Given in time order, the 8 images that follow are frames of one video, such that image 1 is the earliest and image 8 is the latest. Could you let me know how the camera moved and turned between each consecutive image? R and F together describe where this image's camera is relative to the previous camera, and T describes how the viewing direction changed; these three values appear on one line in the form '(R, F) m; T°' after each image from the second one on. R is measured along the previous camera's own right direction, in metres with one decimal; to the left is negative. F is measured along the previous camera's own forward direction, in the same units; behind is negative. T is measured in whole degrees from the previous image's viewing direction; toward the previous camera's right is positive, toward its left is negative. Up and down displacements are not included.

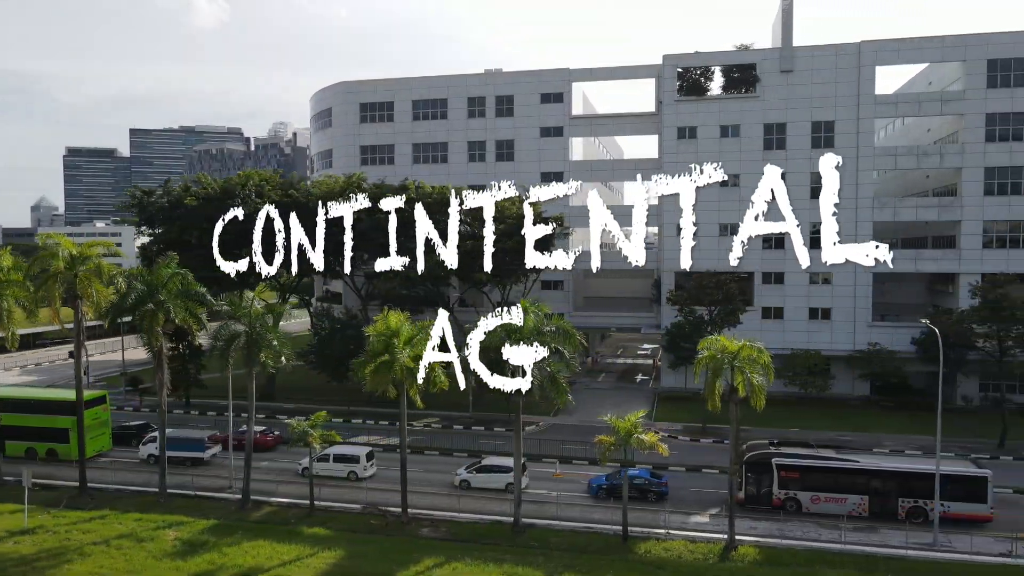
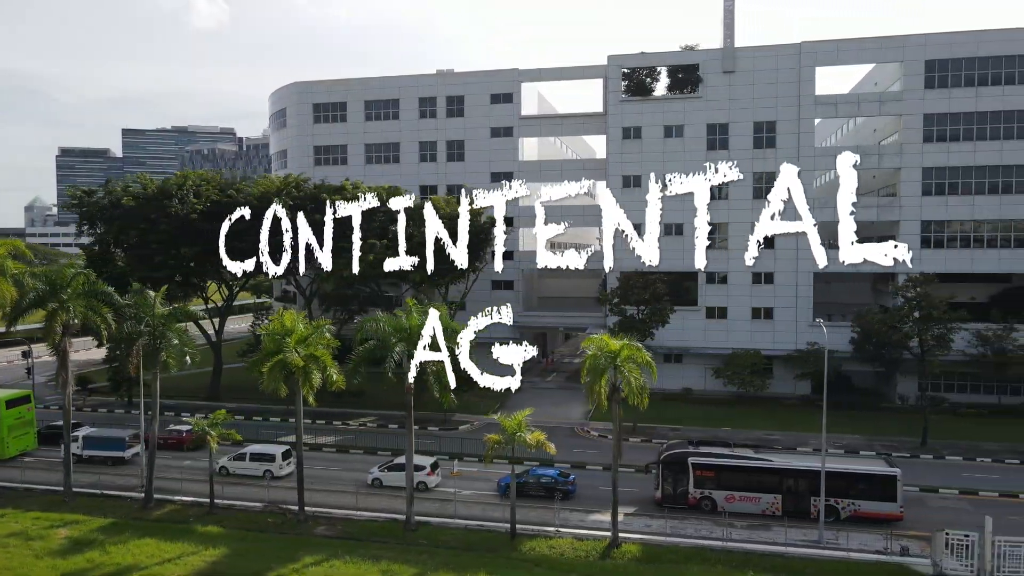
(+2.7, -0.2) m; 0°
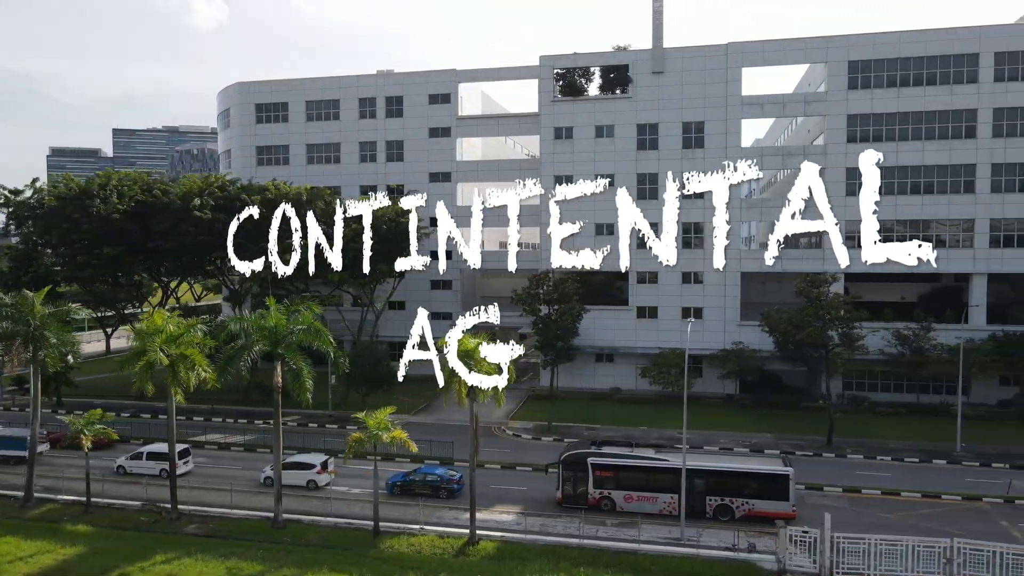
(+3.4, -0.2) m; 0°
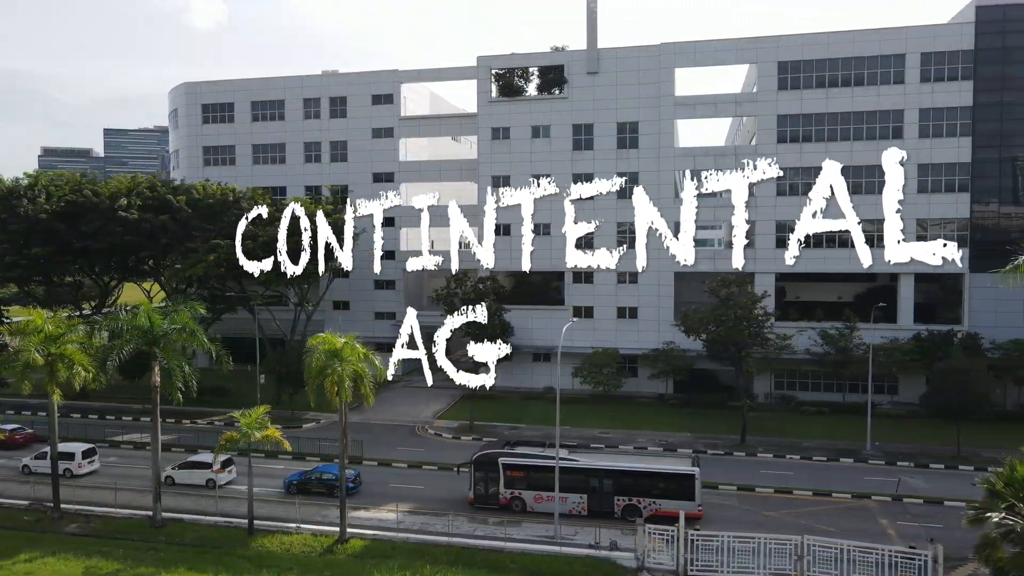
(+3.1, -0.2) m; 0°
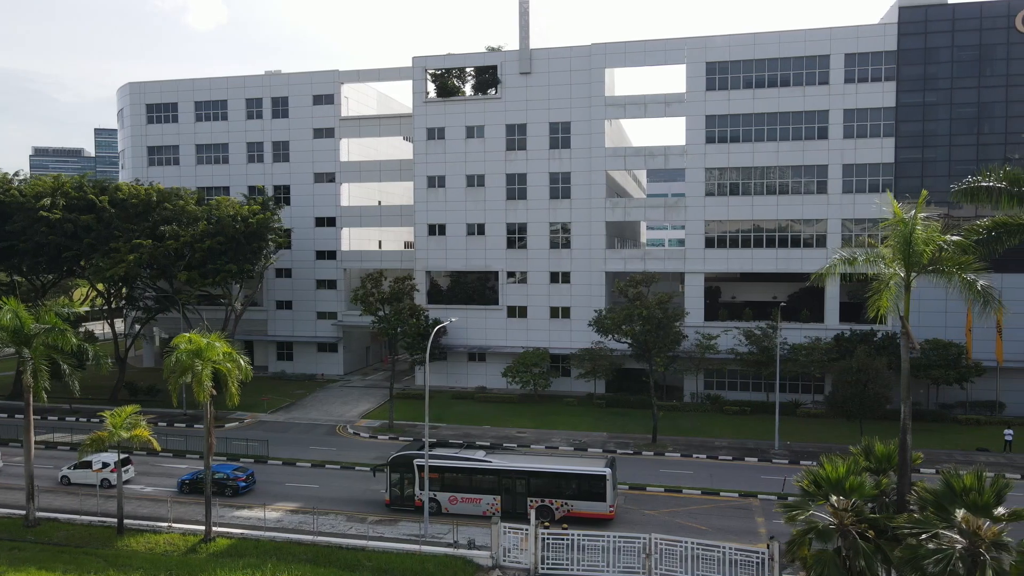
(+3.3, -0.1) m; 0°
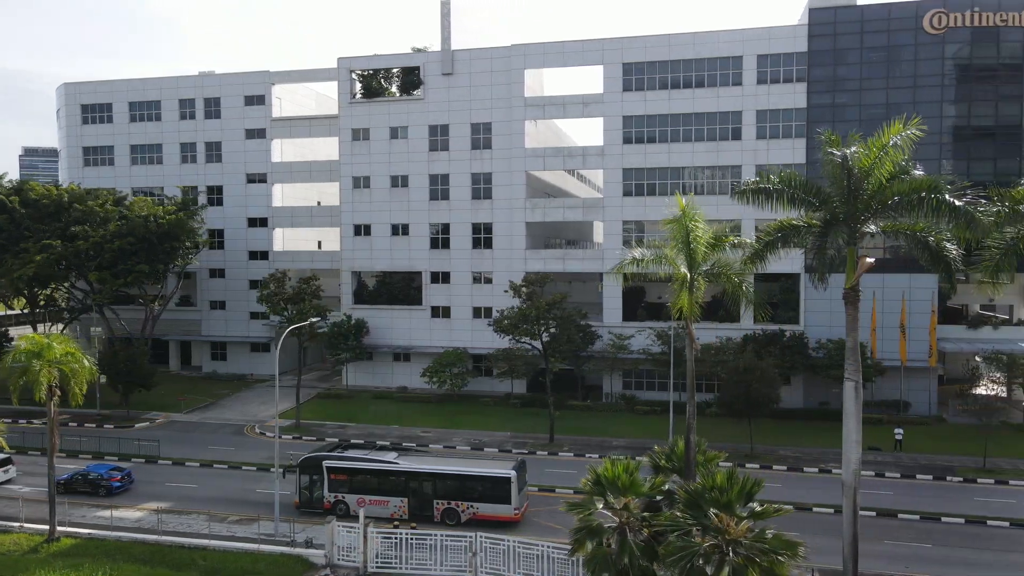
(+3.8, -0.2) m; 0°
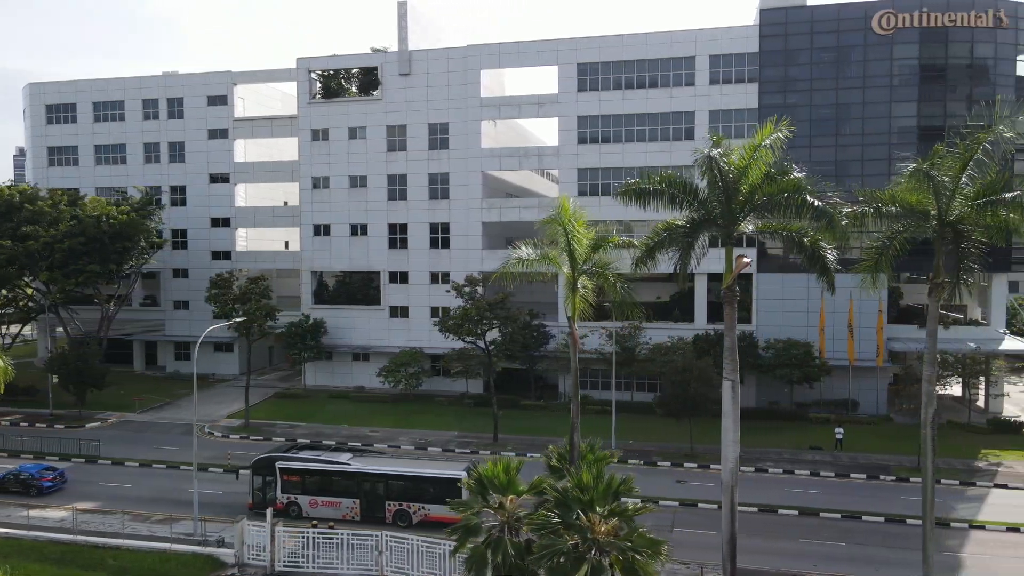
(+2.1, -0.1) m; 0°
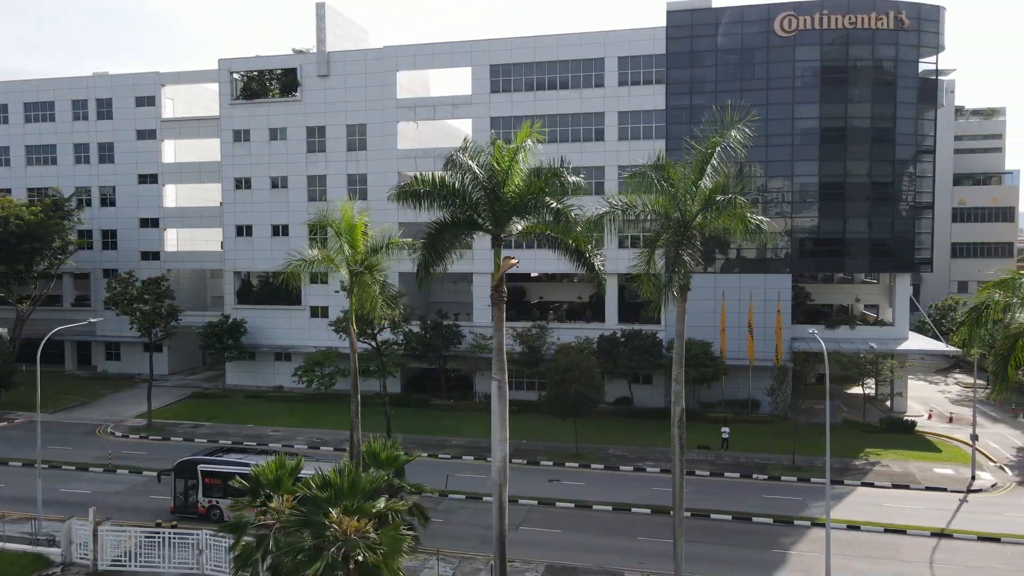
(+4.0, -0.2) m; 0°
